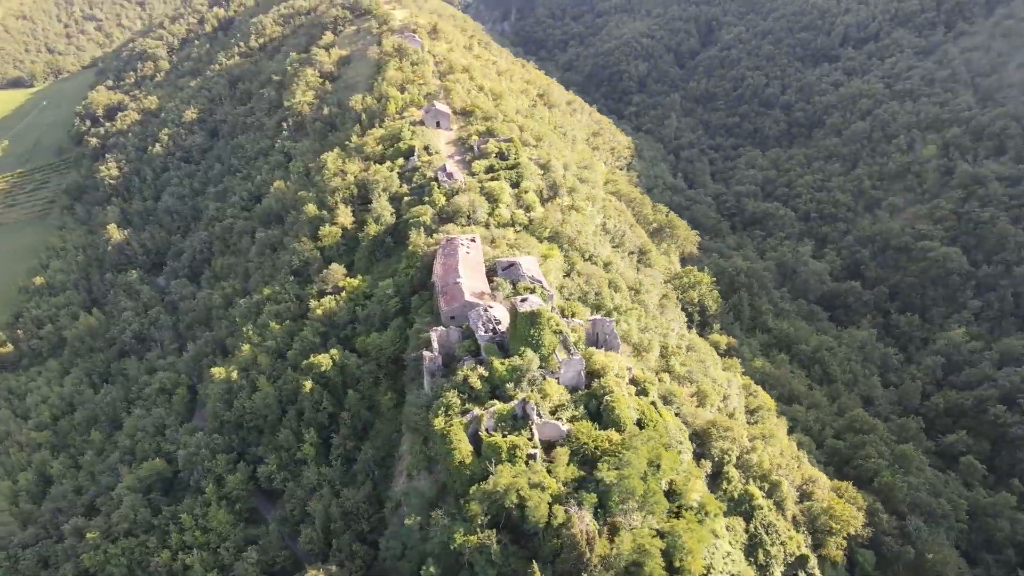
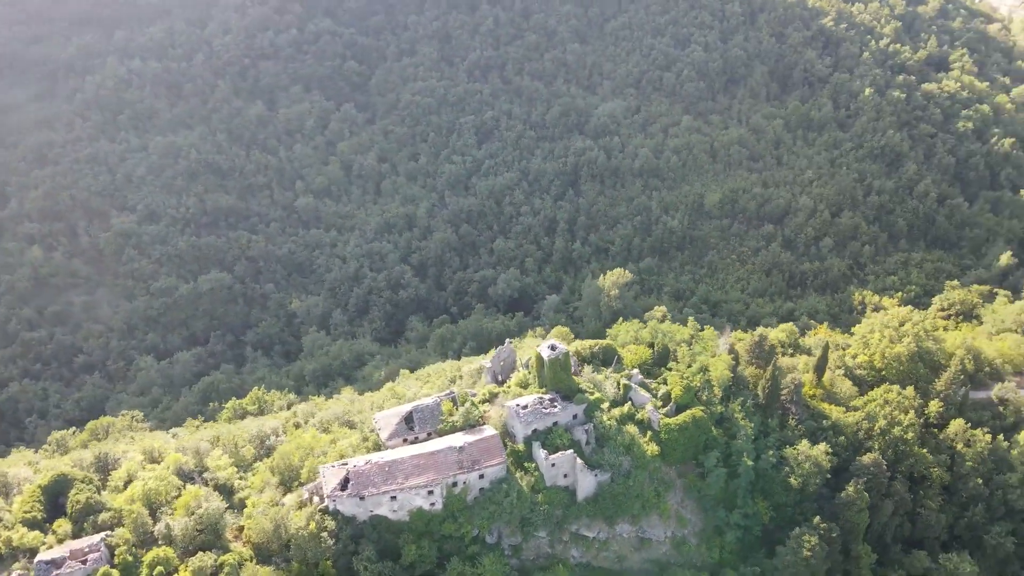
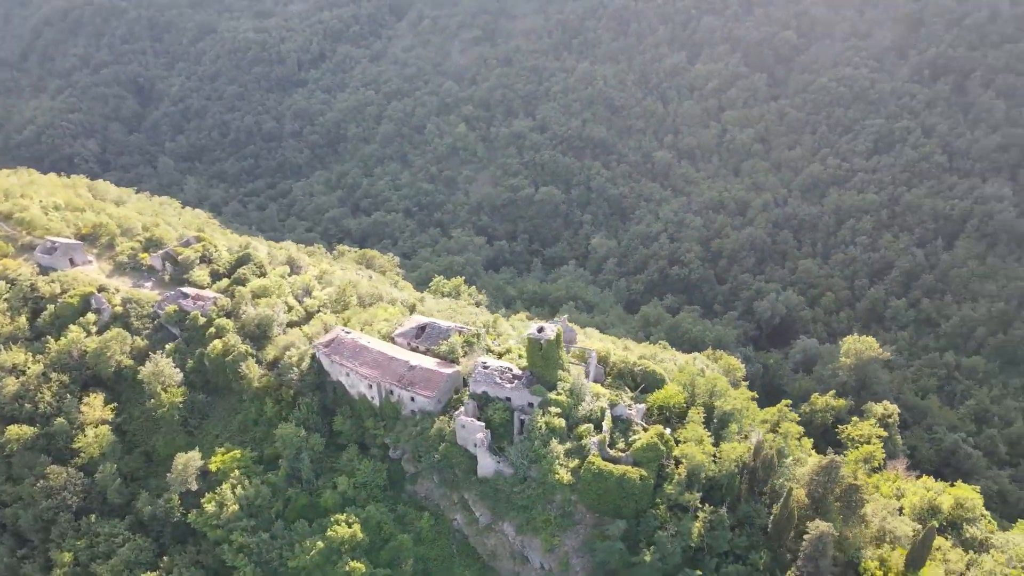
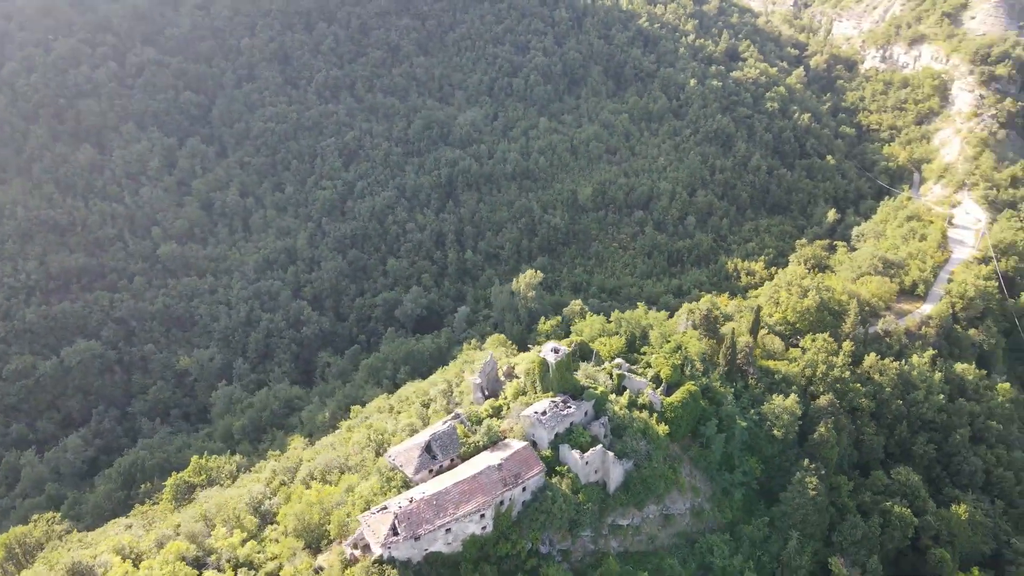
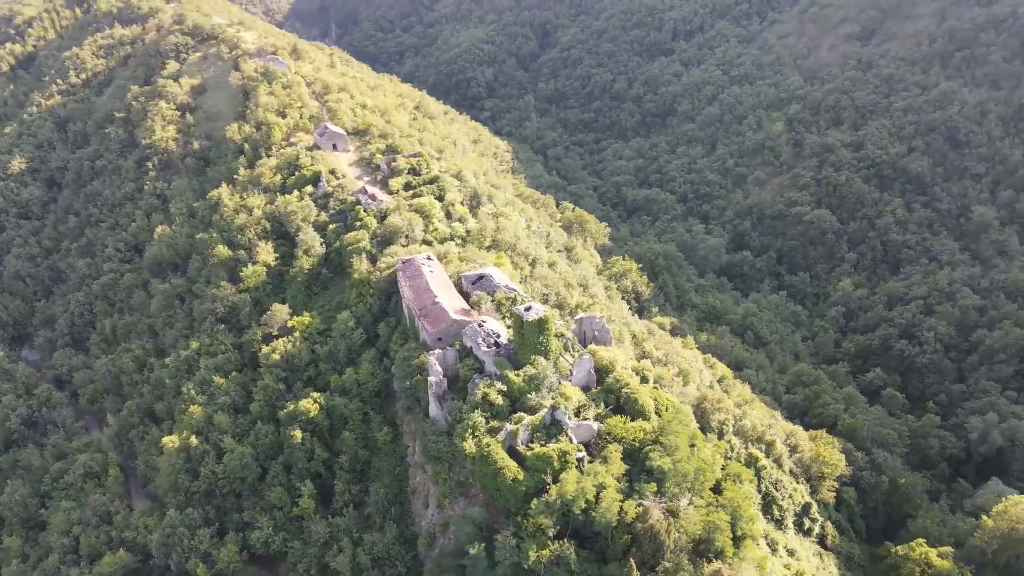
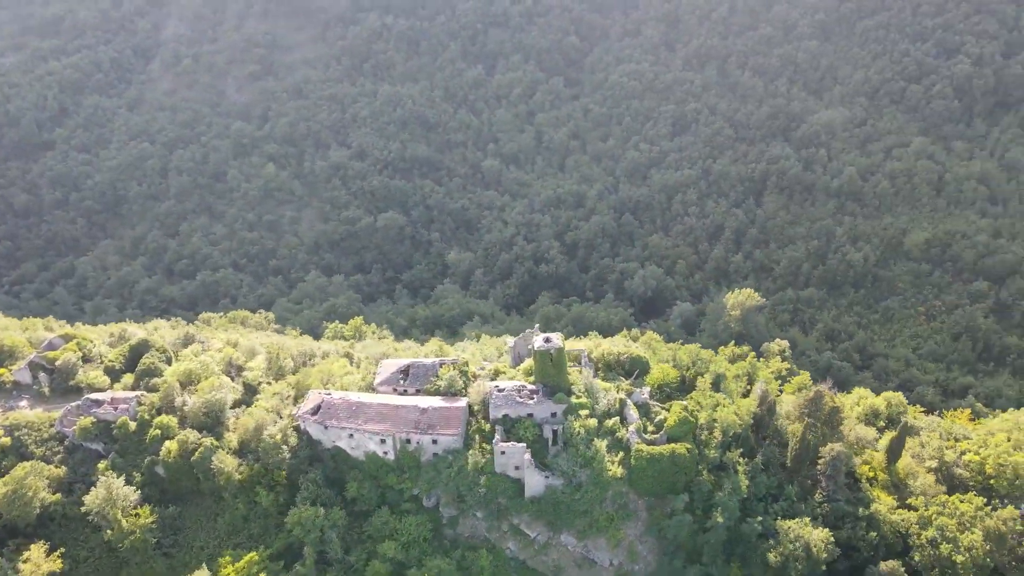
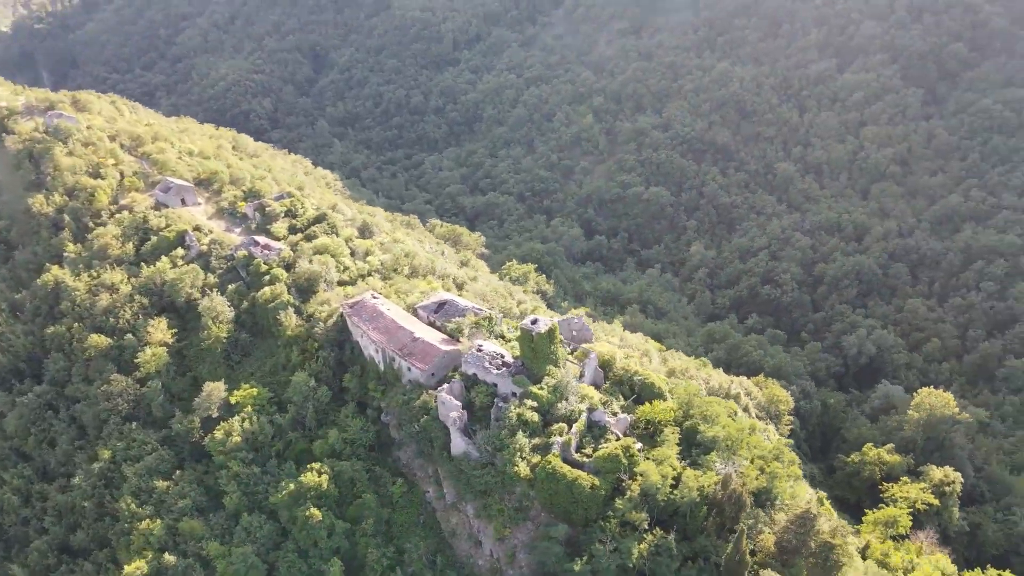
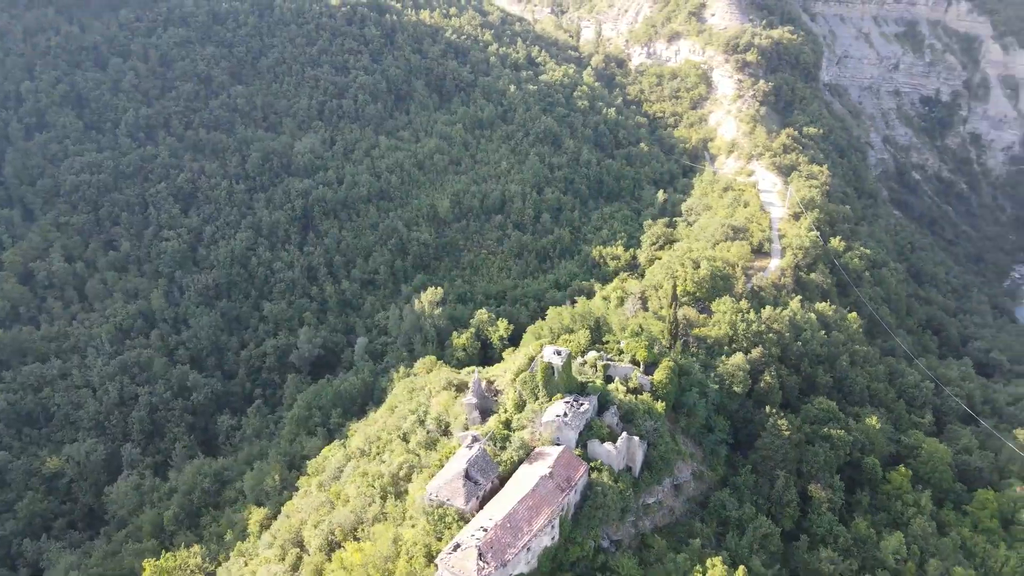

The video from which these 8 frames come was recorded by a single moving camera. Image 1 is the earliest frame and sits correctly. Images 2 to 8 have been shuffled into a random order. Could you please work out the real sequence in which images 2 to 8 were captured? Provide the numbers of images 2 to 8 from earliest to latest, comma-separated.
5, 7, 3, 6, 2, 4, 8
